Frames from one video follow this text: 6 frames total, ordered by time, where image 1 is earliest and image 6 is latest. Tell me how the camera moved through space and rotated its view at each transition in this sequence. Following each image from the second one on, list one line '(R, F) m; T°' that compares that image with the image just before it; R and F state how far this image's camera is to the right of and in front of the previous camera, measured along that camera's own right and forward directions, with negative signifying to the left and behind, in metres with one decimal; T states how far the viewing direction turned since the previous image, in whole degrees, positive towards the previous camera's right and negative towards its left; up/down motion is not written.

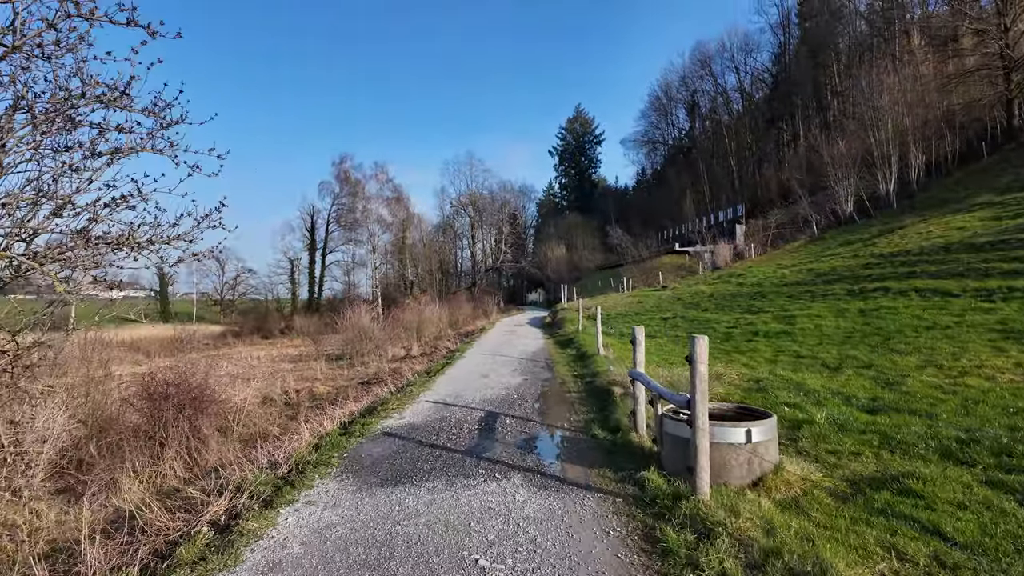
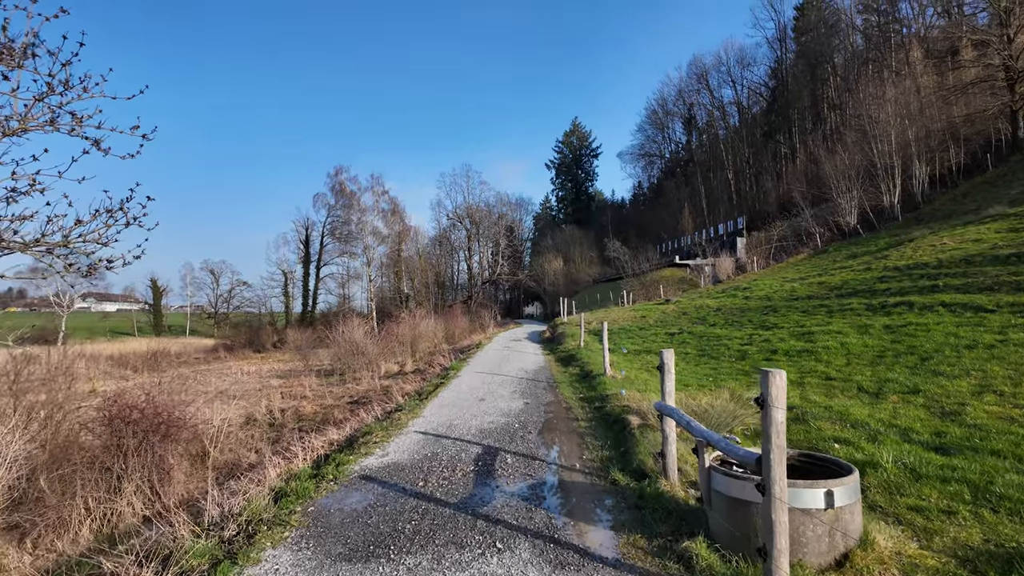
(-0.1, +0.8) m; 0°
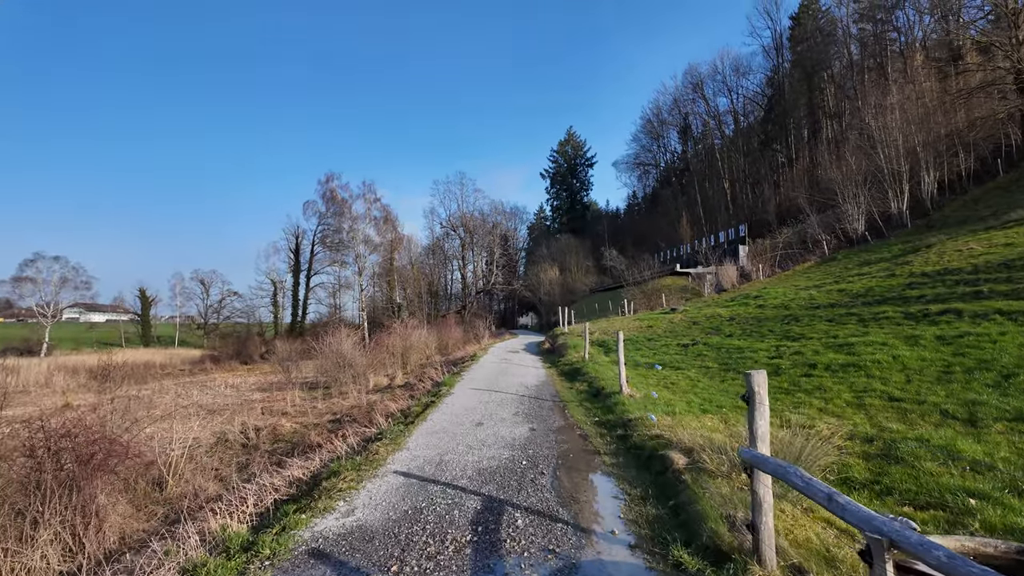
(-0.1, +1.3) m; +1°
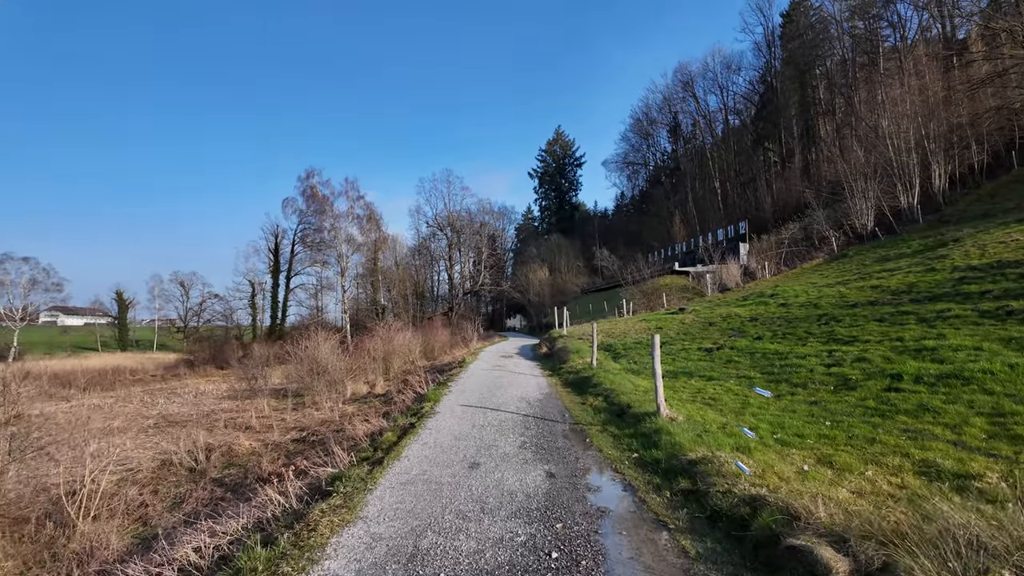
(-0.2, +2.0) m; +2°
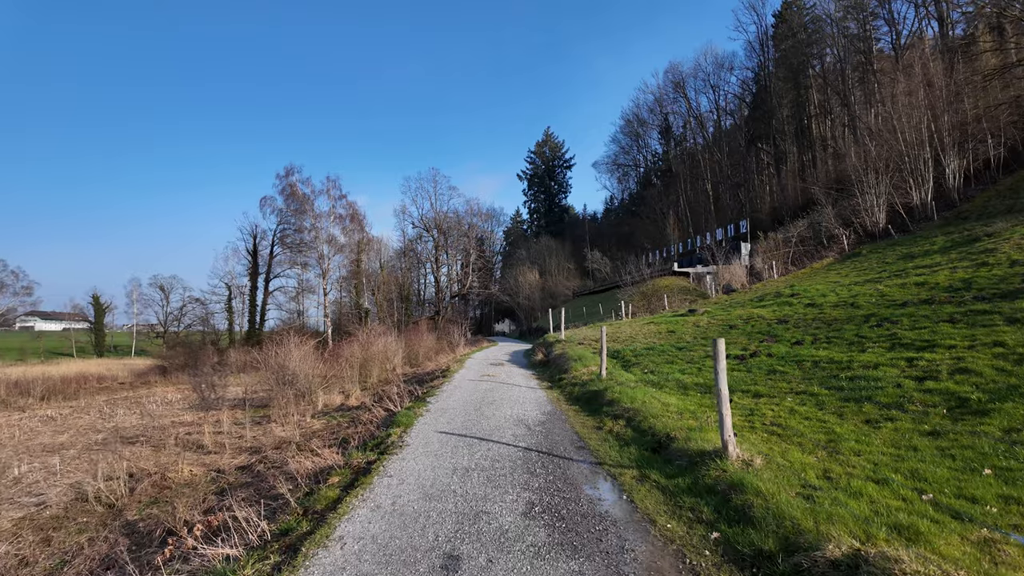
(-0.1, +2.1) m; +1°
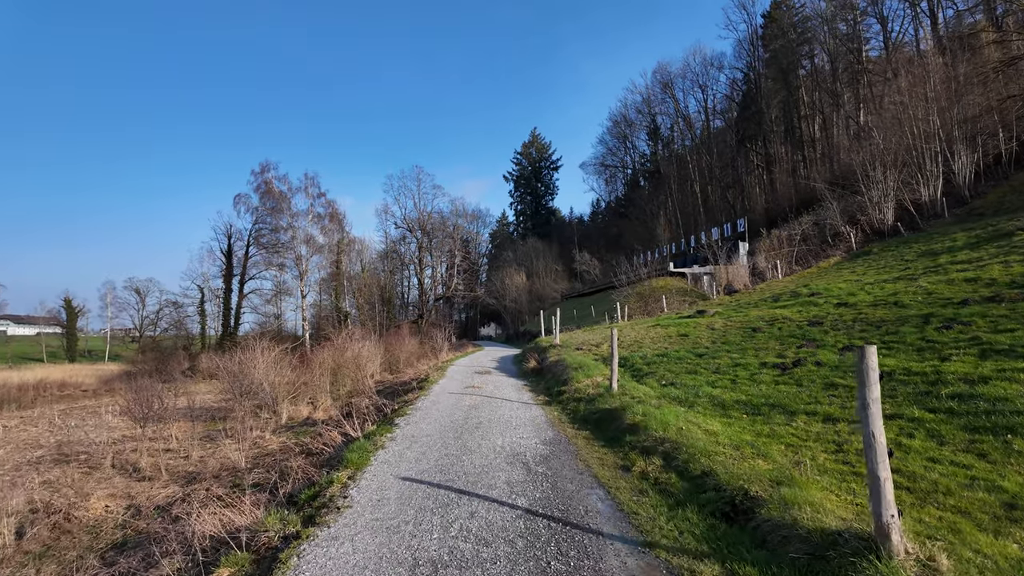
(-0.1, +1.9) m; +2°
